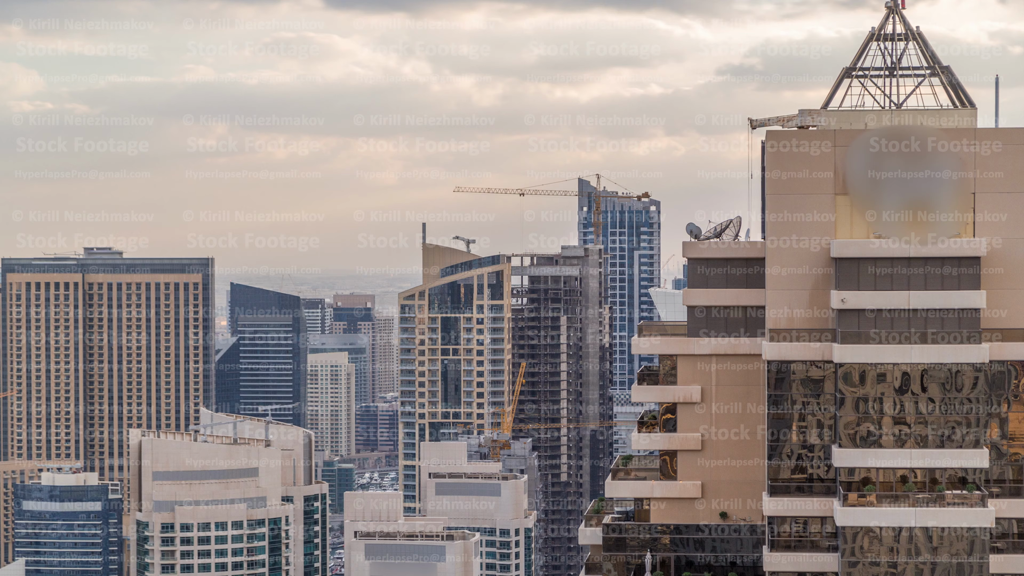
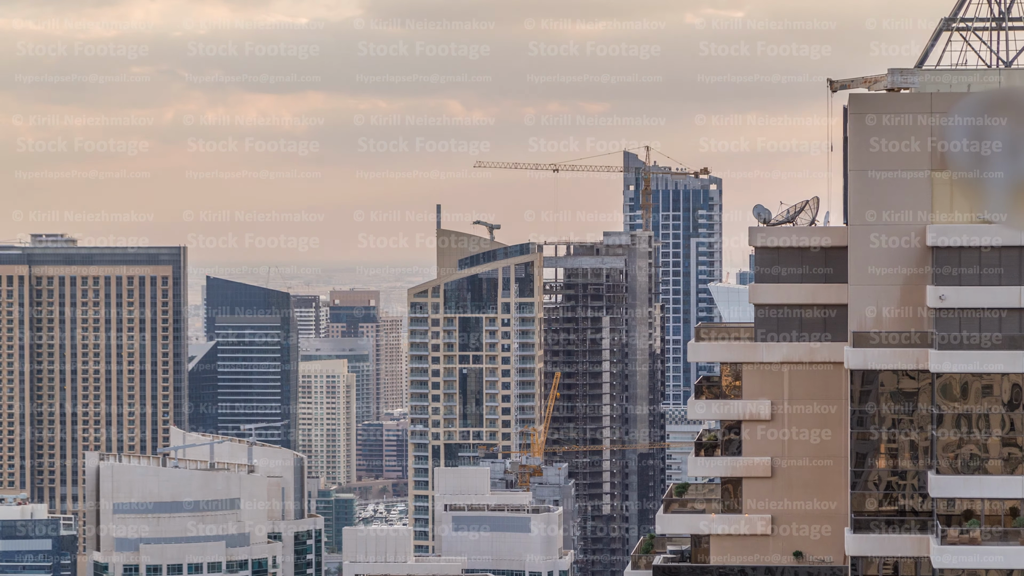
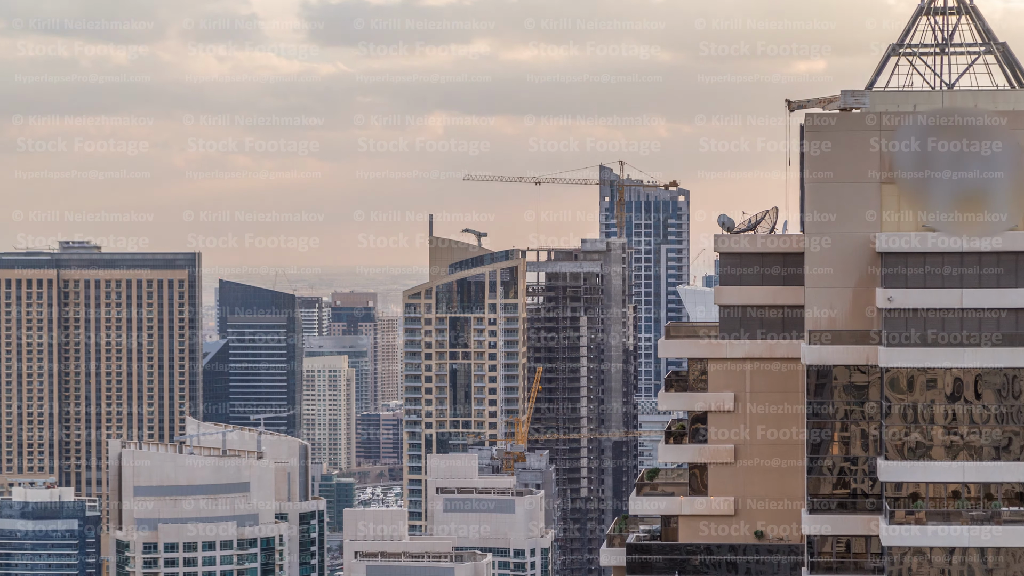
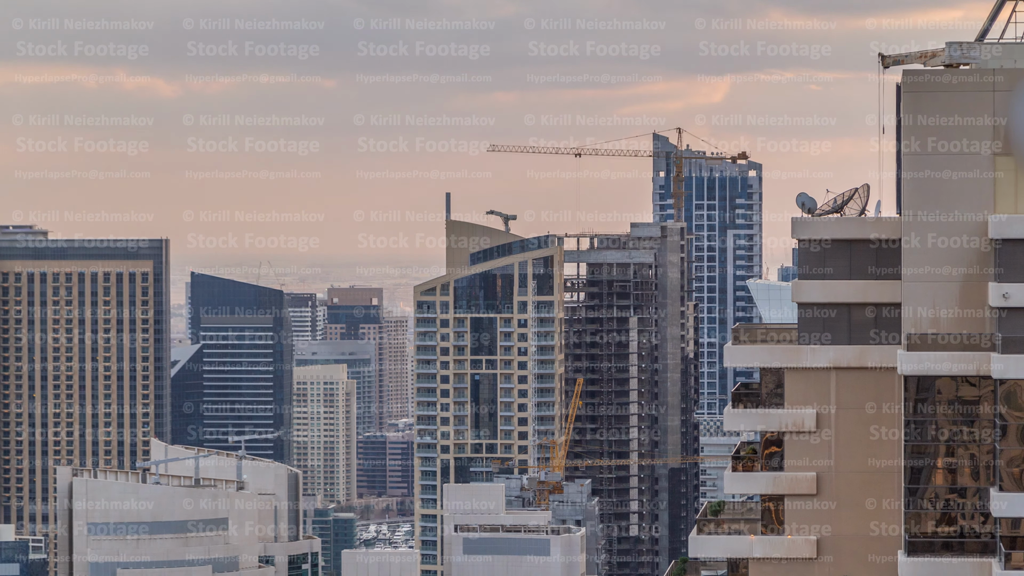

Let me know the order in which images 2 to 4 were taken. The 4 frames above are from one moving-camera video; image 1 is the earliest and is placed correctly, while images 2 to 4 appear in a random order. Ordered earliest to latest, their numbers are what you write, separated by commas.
3, 2, 4
